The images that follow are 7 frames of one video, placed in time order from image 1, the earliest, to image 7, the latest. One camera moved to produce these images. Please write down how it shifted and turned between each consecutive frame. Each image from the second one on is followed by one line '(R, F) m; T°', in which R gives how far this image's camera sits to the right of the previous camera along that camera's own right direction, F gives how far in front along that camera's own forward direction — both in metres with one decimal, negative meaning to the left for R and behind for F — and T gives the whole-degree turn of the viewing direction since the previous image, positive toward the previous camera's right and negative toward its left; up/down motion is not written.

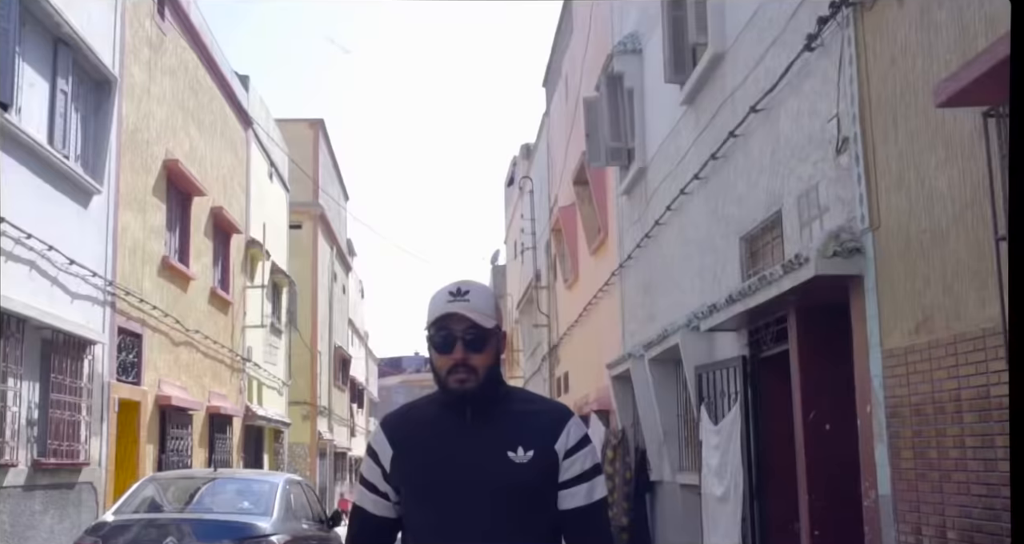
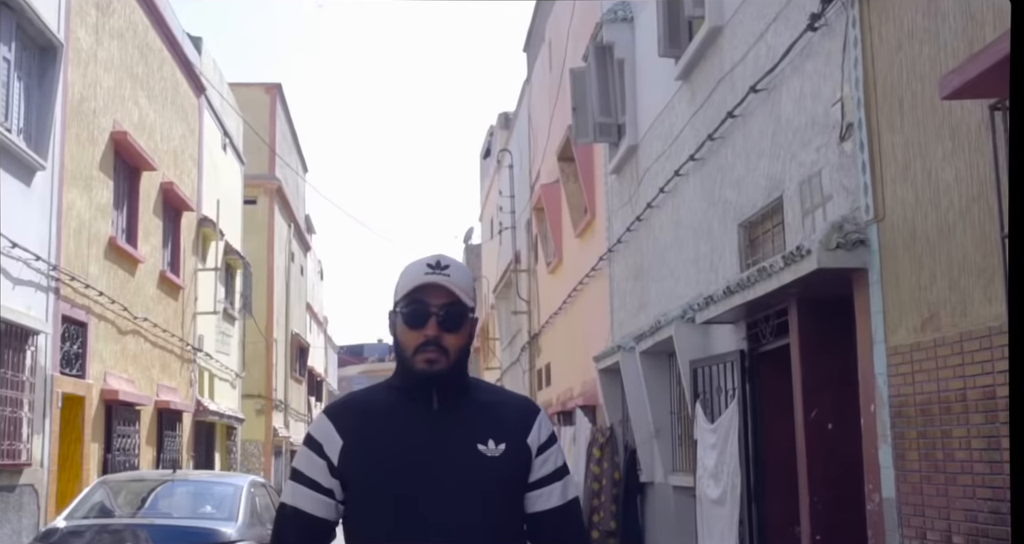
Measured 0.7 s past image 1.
(+0.1, +0.7) m; 0°
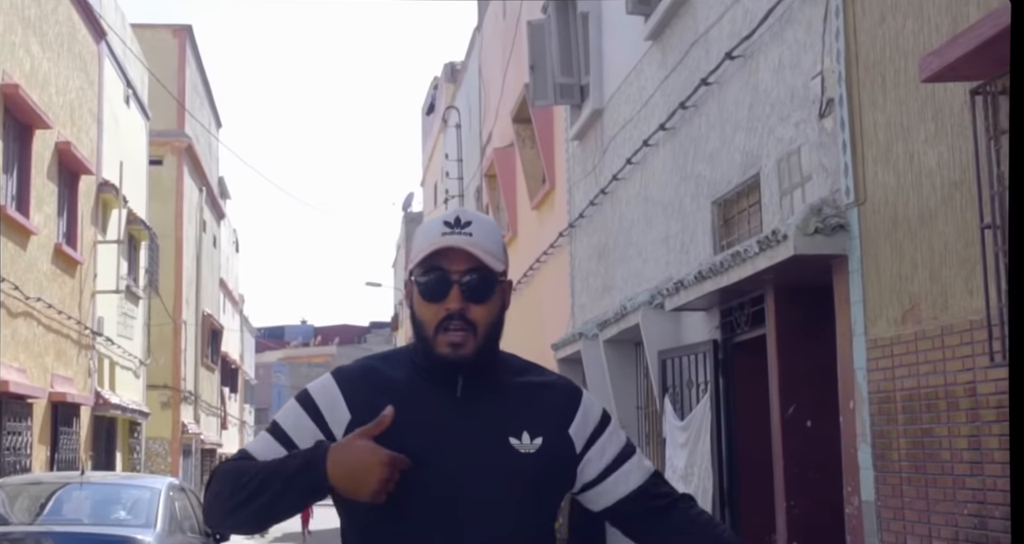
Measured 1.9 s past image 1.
(+0.1, +0.9) m; +1°
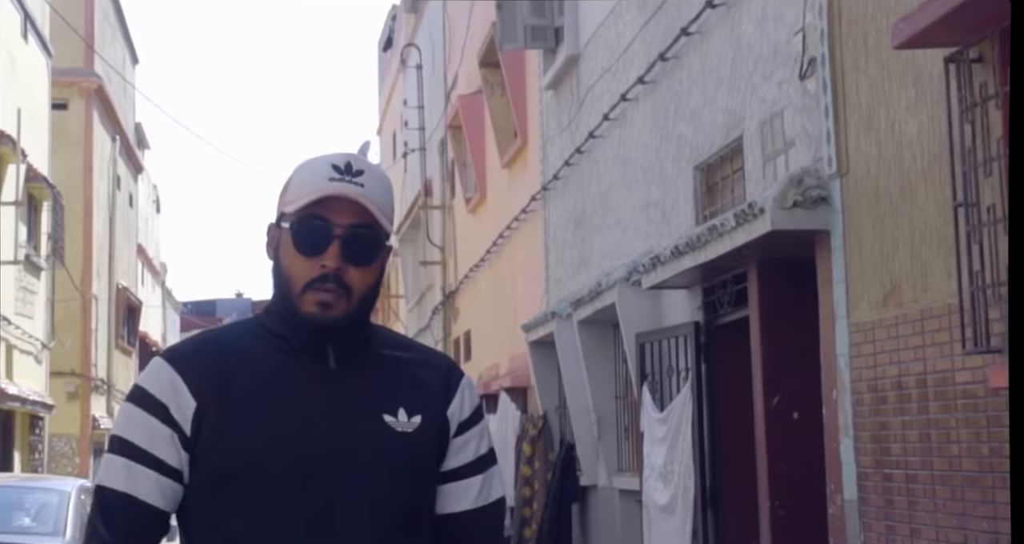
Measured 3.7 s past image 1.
(-0.1, +0.9) m; +2°
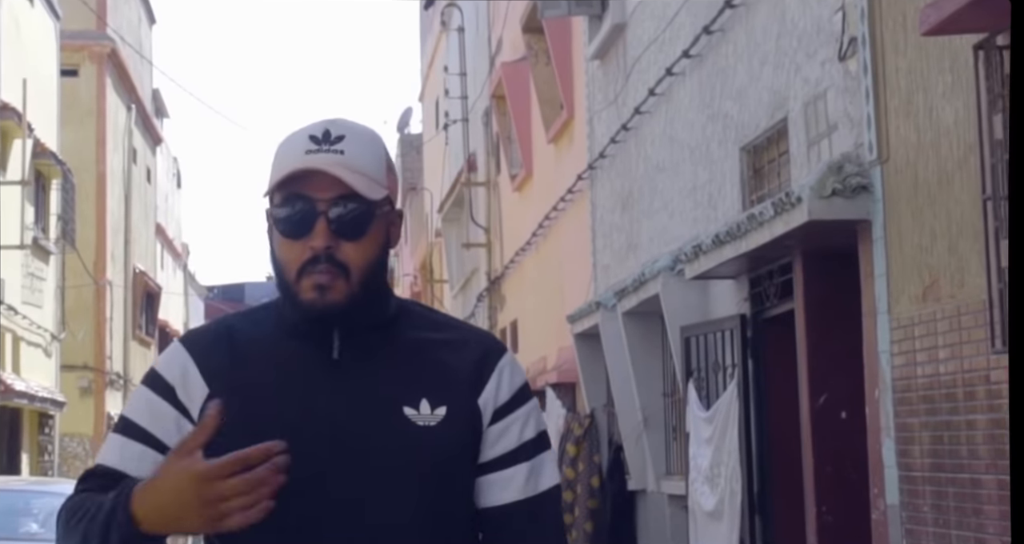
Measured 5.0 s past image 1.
(+0.3, +0.1) m; -4°
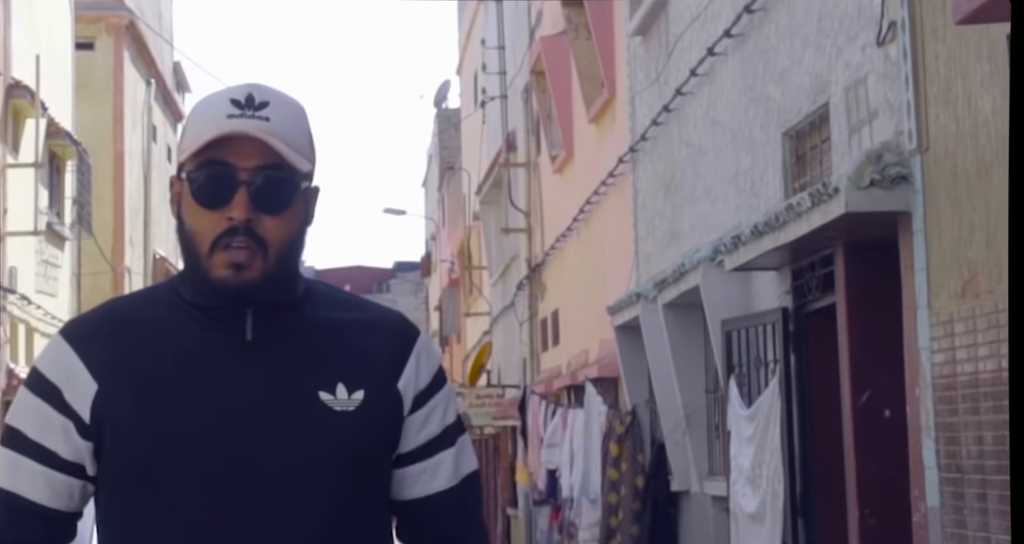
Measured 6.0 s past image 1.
(+0.3, +0.1) m; -4°
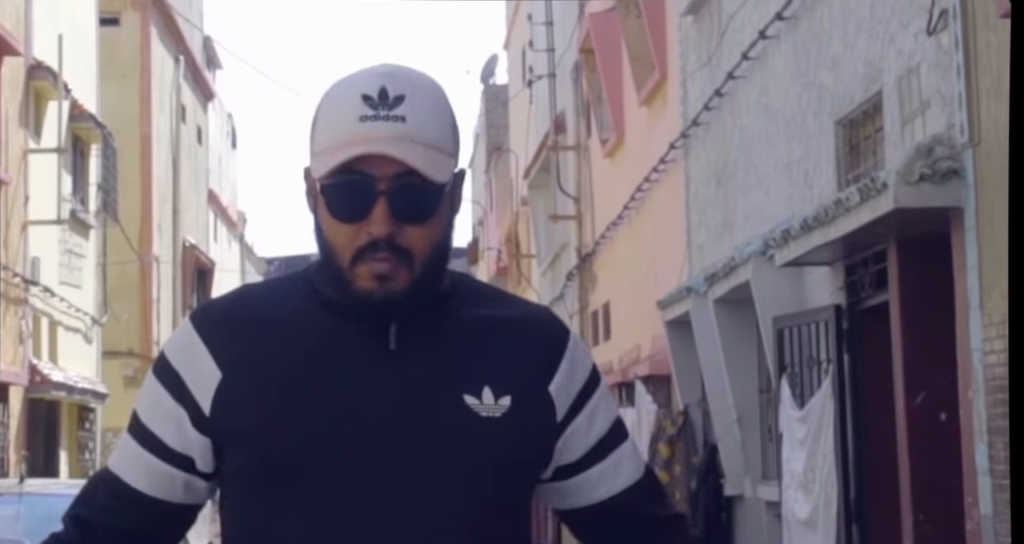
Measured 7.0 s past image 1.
(+0.3, +0.1) m; -4°
